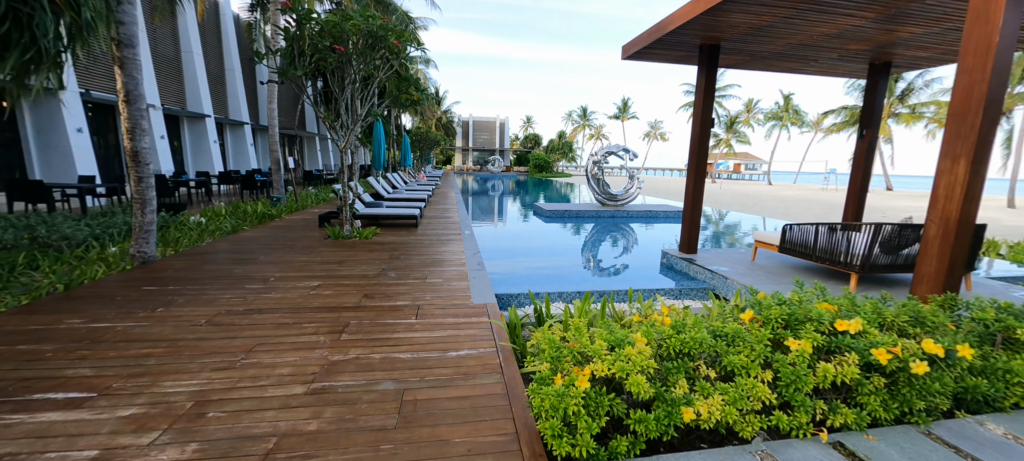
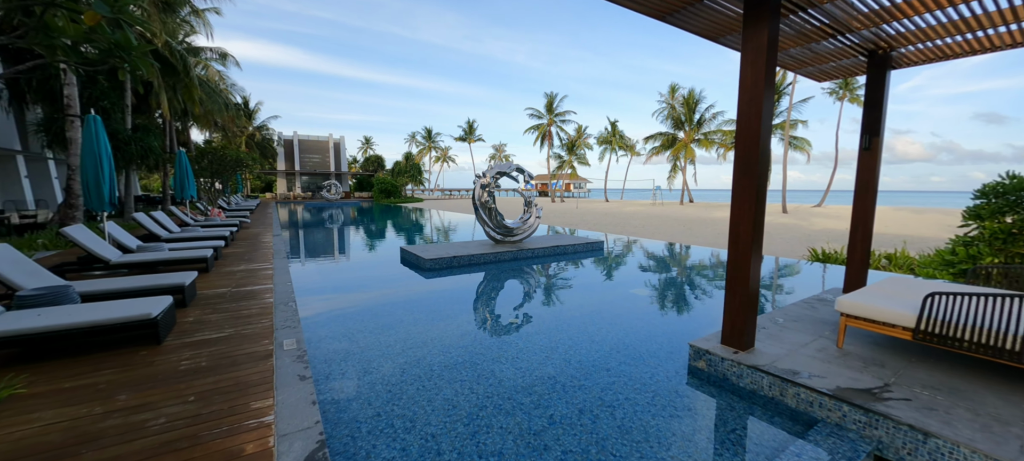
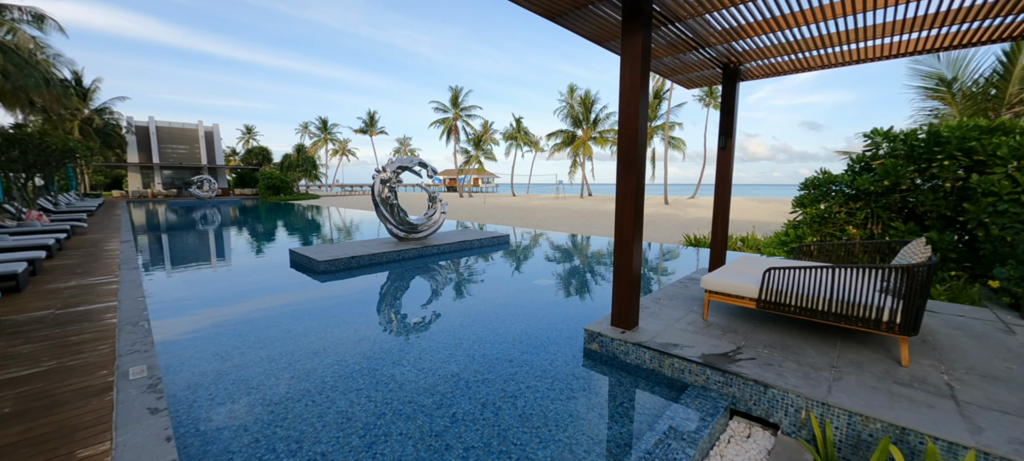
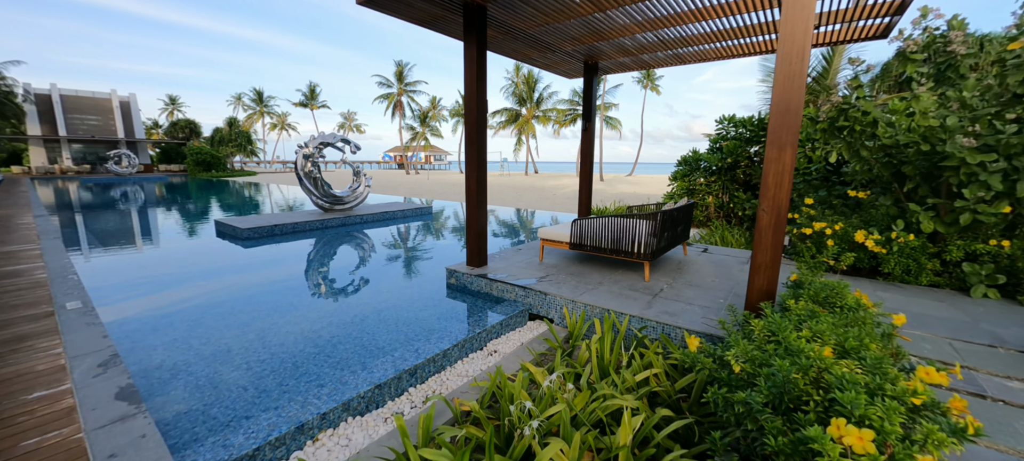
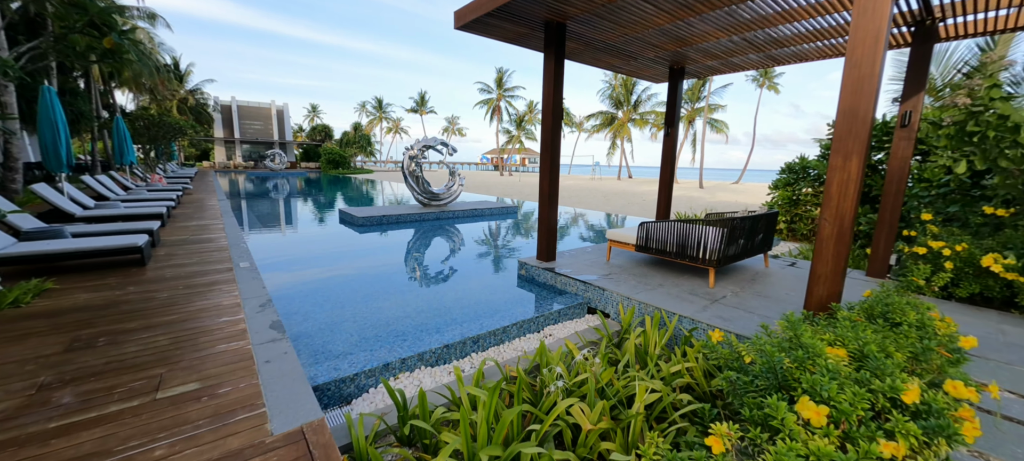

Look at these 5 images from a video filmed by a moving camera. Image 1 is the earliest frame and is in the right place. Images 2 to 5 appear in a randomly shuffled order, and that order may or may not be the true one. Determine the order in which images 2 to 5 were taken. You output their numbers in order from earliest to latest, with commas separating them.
5, 4, 3, 2
